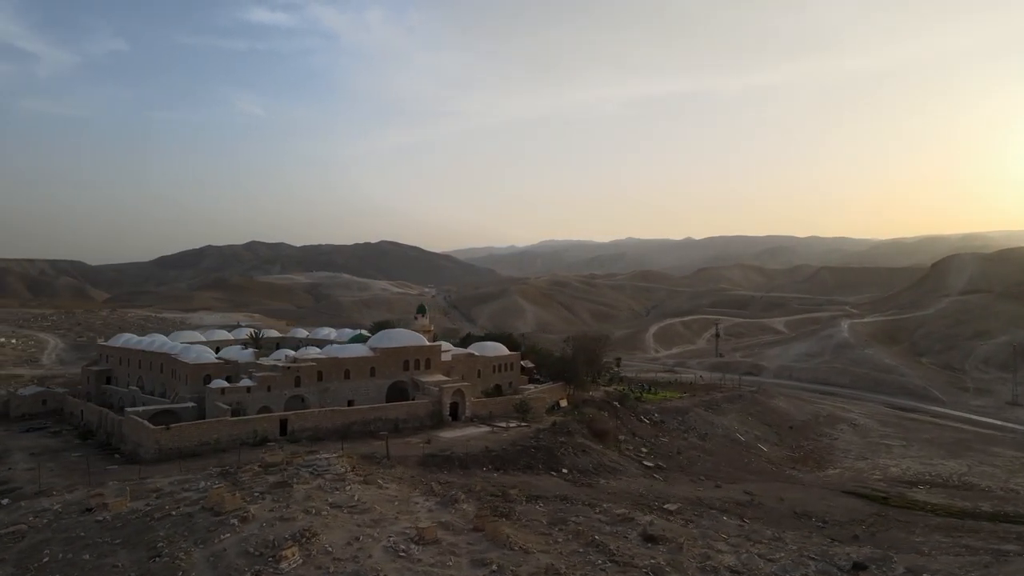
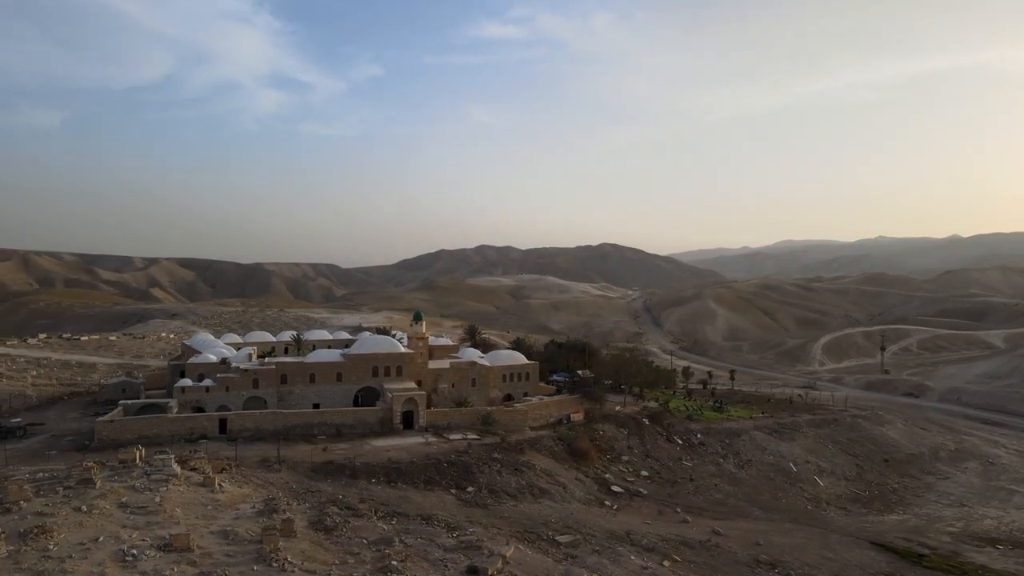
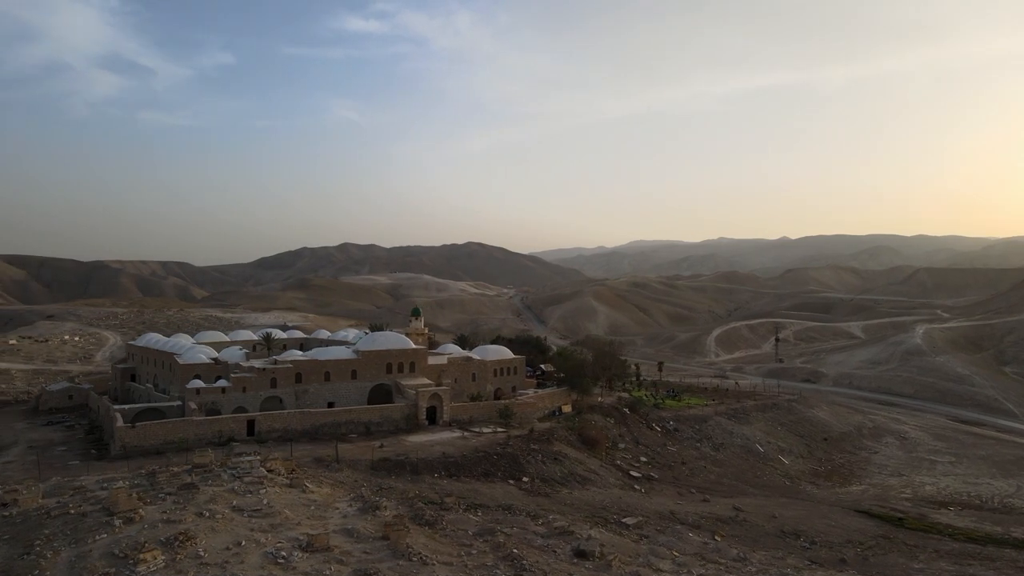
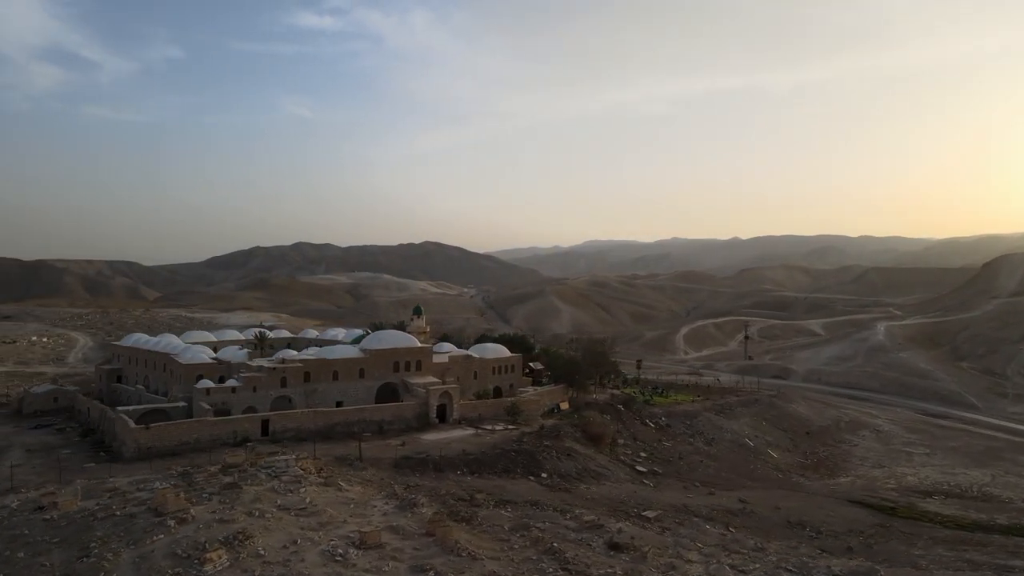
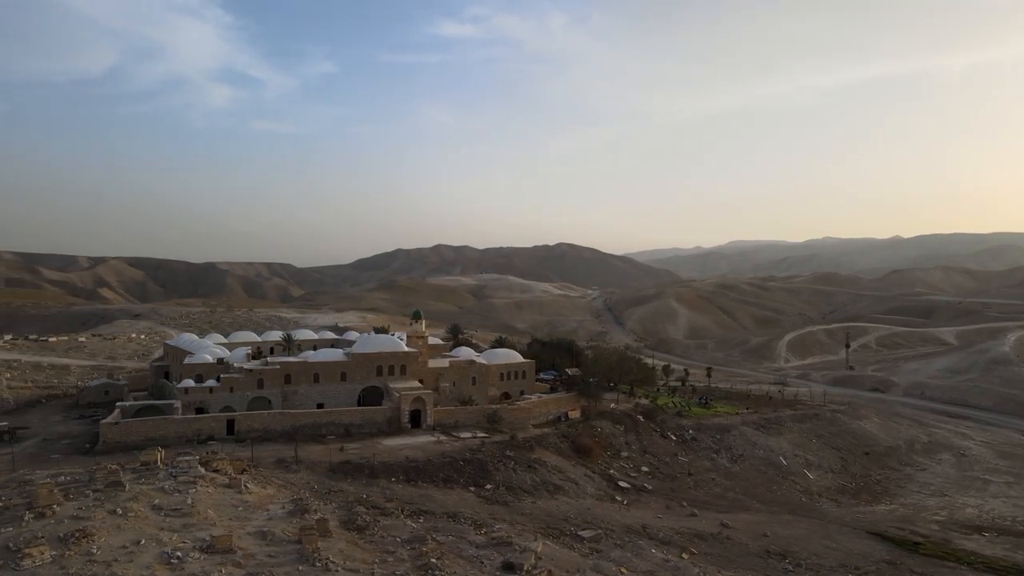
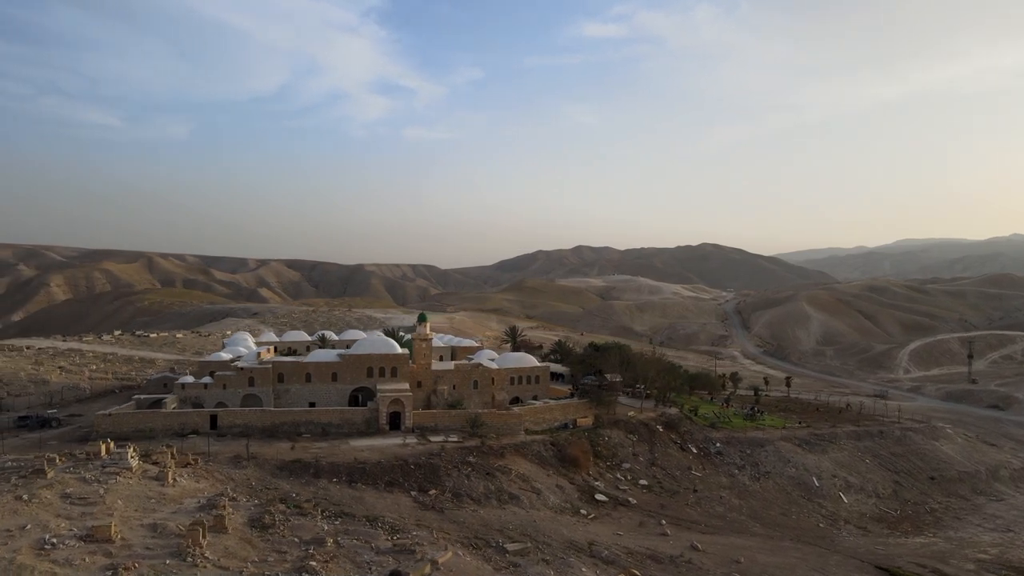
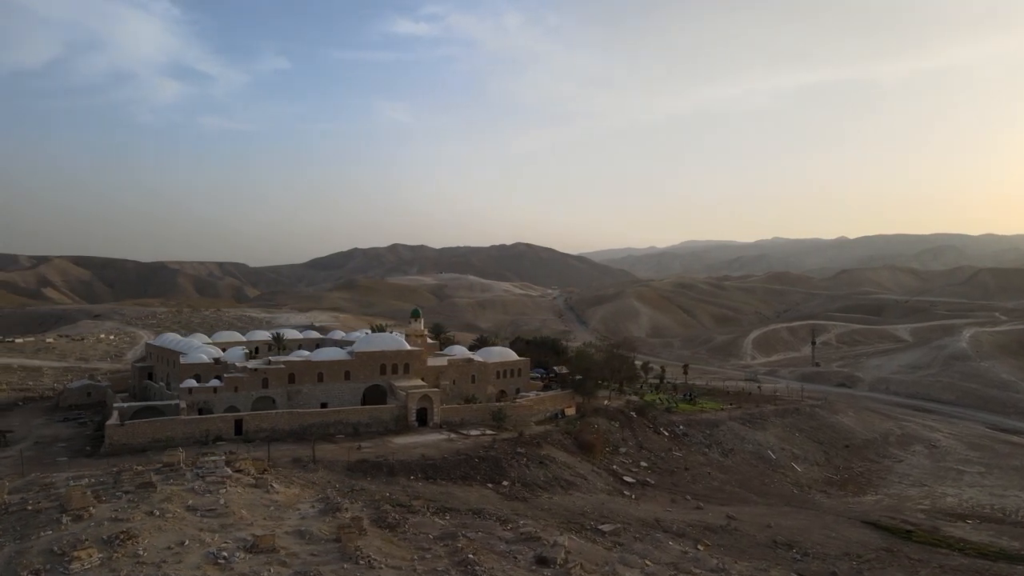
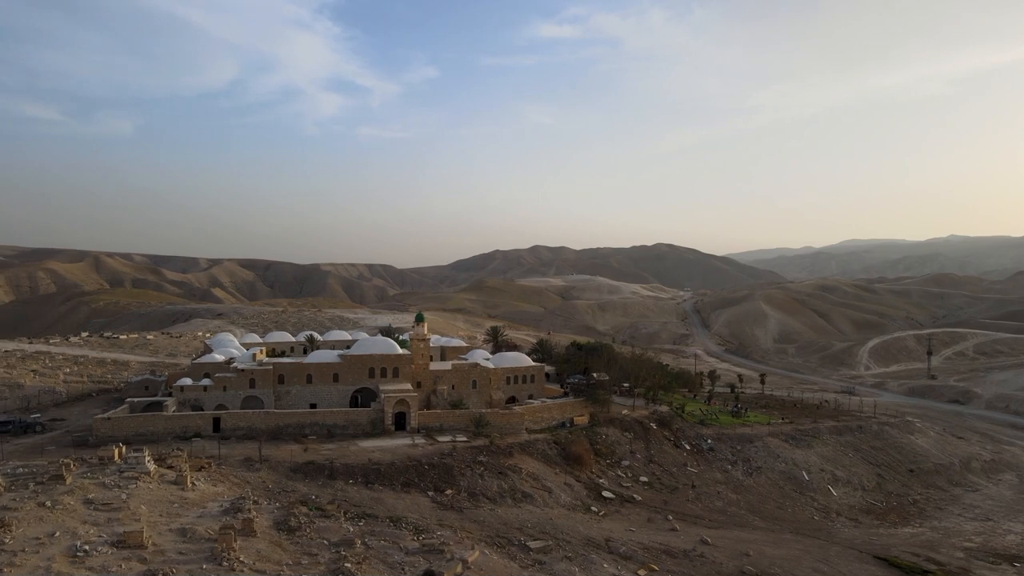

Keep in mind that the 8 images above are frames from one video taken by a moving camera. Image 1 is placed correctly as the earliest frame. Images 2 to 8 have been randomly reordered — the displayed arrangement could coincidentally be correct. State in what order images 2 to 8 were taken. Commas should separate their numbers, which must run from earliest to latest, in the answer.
4, 3, 7, 5, 2, 8, 6
